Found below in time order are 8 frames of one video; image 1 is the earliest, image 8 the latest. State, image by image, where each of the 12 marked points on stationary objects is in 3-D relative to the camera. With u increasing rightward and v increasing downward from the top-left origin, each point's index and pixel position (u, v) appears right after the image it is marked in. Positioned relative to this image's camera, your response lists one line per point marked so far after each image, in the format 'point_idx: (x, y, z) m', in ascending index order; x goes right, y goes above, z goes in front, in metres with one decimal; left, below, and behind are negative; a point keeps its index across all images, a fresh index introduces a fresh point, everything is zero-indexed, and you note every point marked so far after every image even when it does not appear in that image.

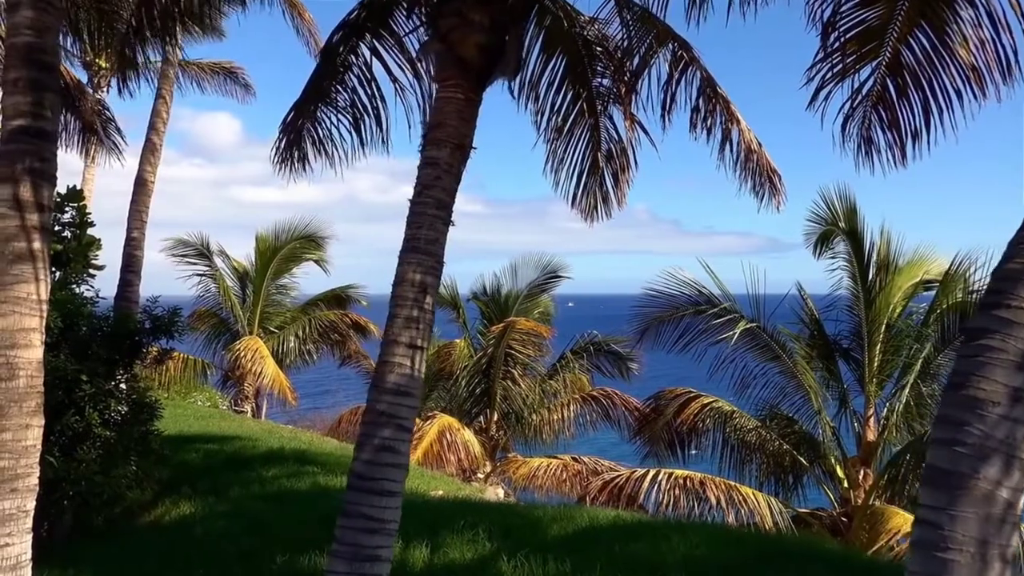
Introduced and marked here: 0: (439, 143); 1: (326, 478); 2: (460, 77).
0: (-0.4, +0.7, +4.3) m
1: (-1.8, -1.9, +8.6) m
2: (-0.3, +1.0, +4.3) m
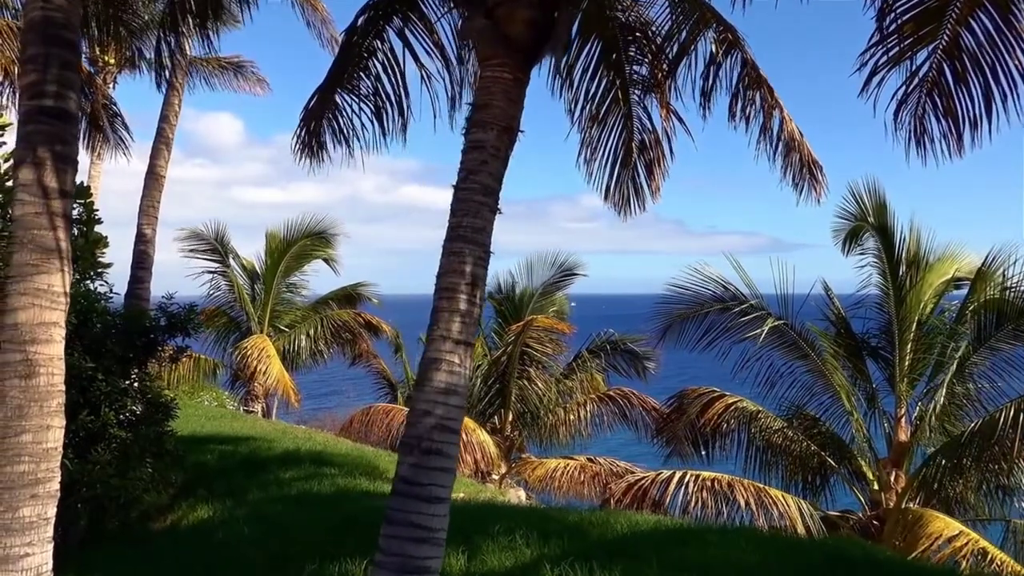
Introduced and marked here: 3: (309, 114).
0: (-0.1, +0.7, +4.0) m
1: (-1.6, -1.8, +8.3) m
2: (0.0, +1.1, +4.0) m
3: (-1.4, +1.3, +7.2) m
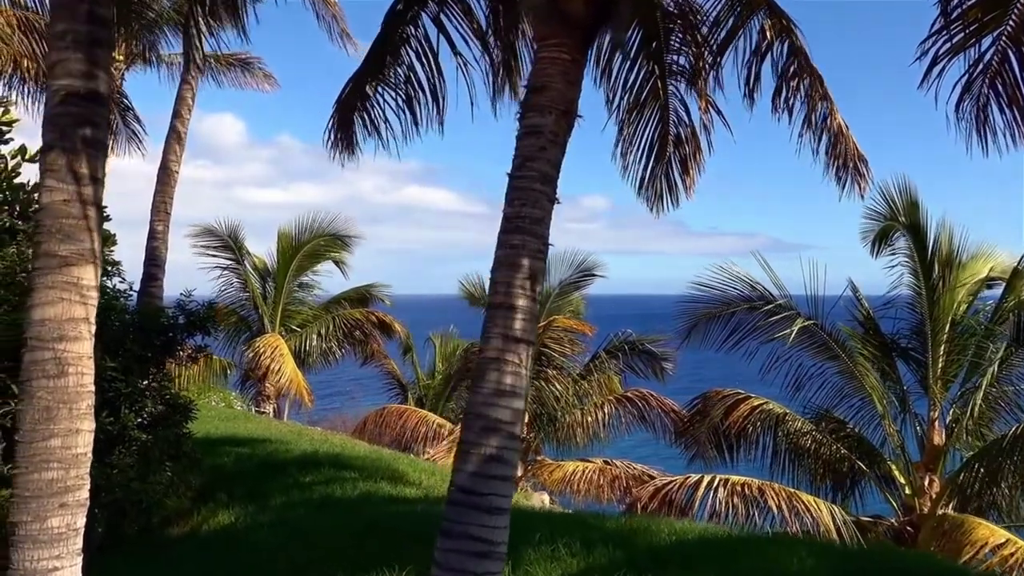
0: (+0.1, +0.8, +3.7) m
1: (-1.3, -1.8, +8.1) m
2: (+0.2, +1.1, +3.8) m
3: (-1.1, +1.4, +6.9) m
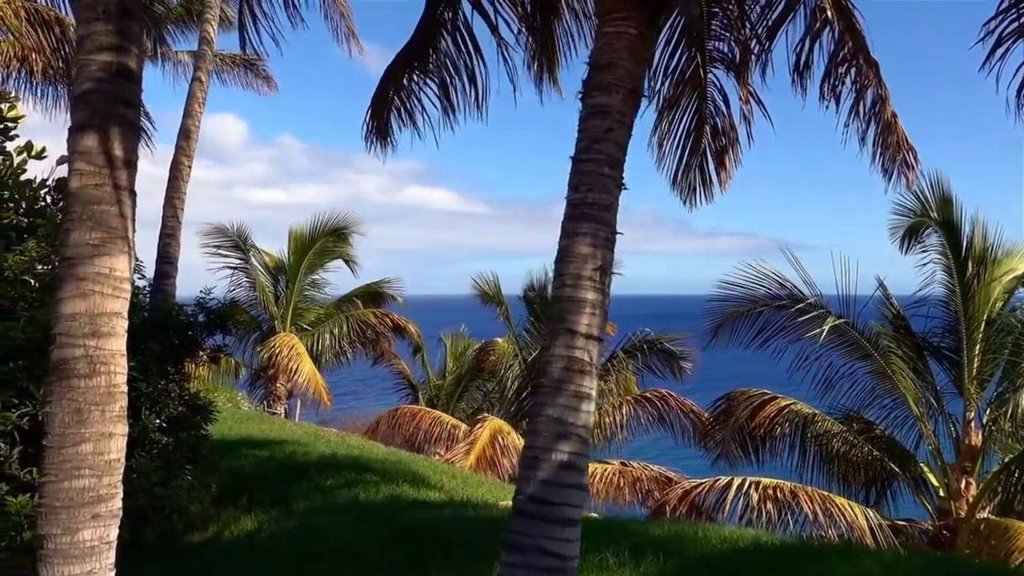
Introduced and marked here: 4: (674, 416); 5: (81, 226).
0: (+0.4, +0.8, +3.5) m
1: (-1.1, -1.8, +7.8) m
2: (+0.5, +1.1, +3.5) m
3: (-0.9, +1.4, +6.6) m
4: (+2.5, -2.0, +13.7) m
5: (-1.6, +0.2, +3.2) m
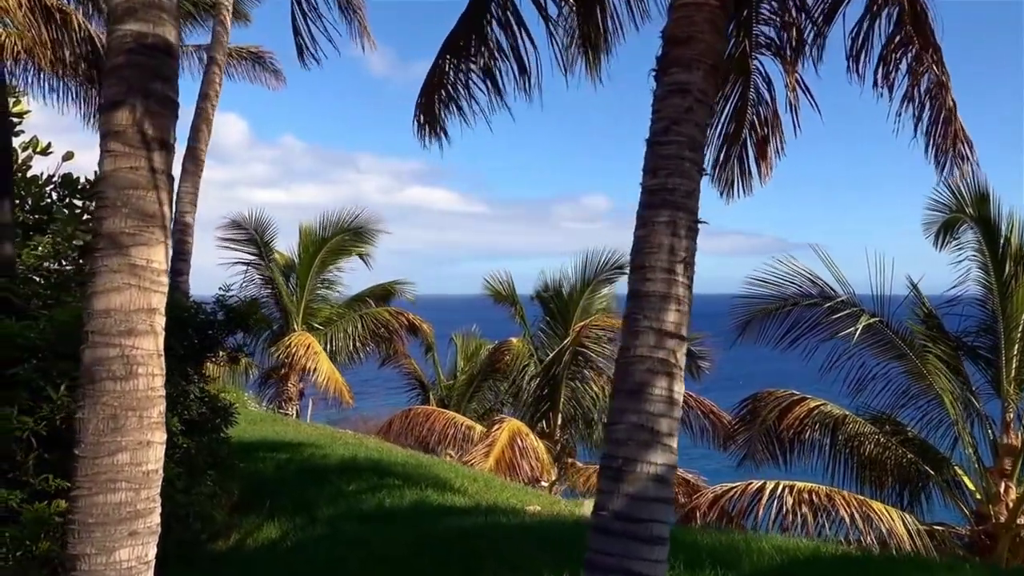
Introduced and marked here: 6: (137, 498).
0: (+0.6, +0.8, +3.2) m
1: (-0.8, -1.8, +7.5) m
2: (+0.7, +1.2, +3.2) m
3: (-0.6, +1.4, +6.4) m
4: (+2.8, -2.0, +13.4) m
5: (-1.3, +0.3, +2.9) m
6: (-1.3, -0.7, +2.9) m
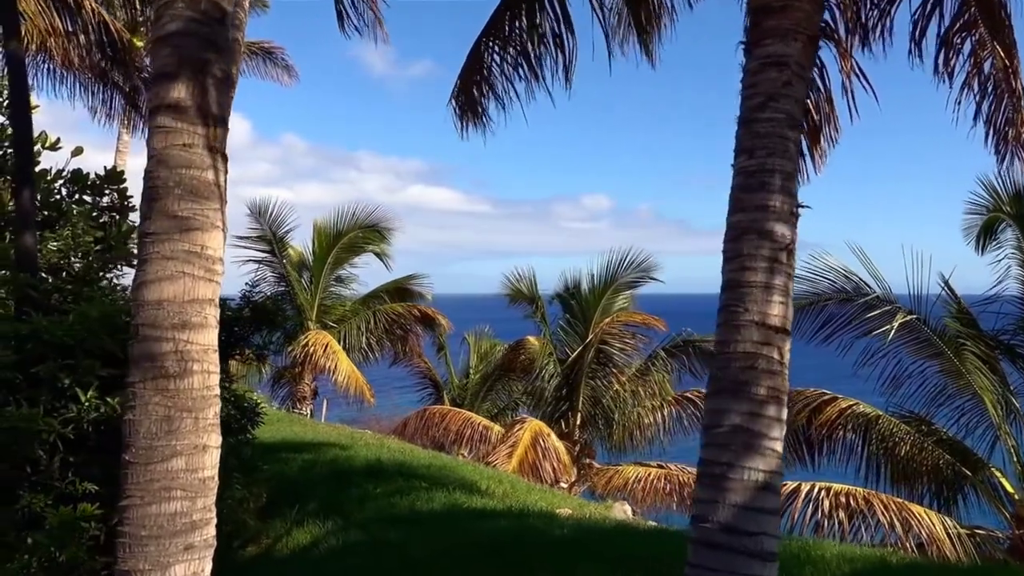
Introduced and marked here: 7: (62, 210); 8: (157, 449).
0: (+0.9, +0.9, +2.9) m
1: (-0.6, -1.7, +7.3) m
2: (+1.0, +1.2, +3.0) m
3: (-0.3, +1.4, +6.1) m
4: (+3.1, -1.9, +13.1) m
5: (-1.1, +0.3, +2.7) m
6: (-1.0, -0.7, +2.7) m
7: (-3.6, +0.6, +6.9) m
8: (-1.1, -0.5, +2.6) m
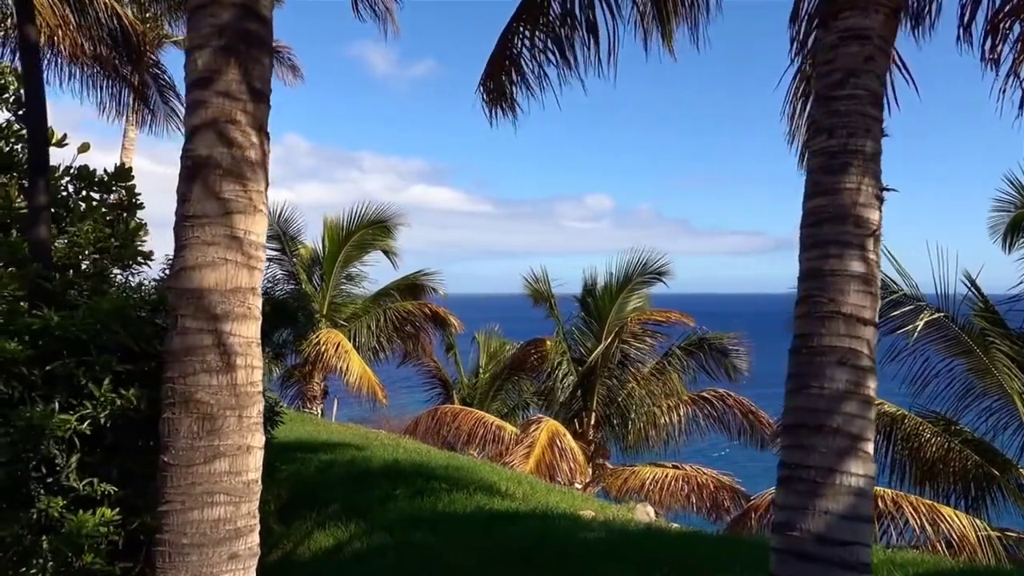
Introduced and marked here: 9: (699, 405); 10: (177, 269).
0: (+1.1, +0.9, +2.7) m
1: (-0.4, -1.7, +7.1) m
2: (+1.2, +1.2, +2.8) m
3: (-0.2, +1.5, +5.9) m
4: (+3.3, -1.9, +12.9) m
5: (-0.9, +0.3, +2.5) m
6: (-0.8, -0.6, +2.5) m
7: (-3.4, +0.6, +6.7) m
8: (-0.9, -0.5, +2.4) m
9: (+2.8, -1.8, +13.3) m
10: (-1.0, +0.1, +2.6) m
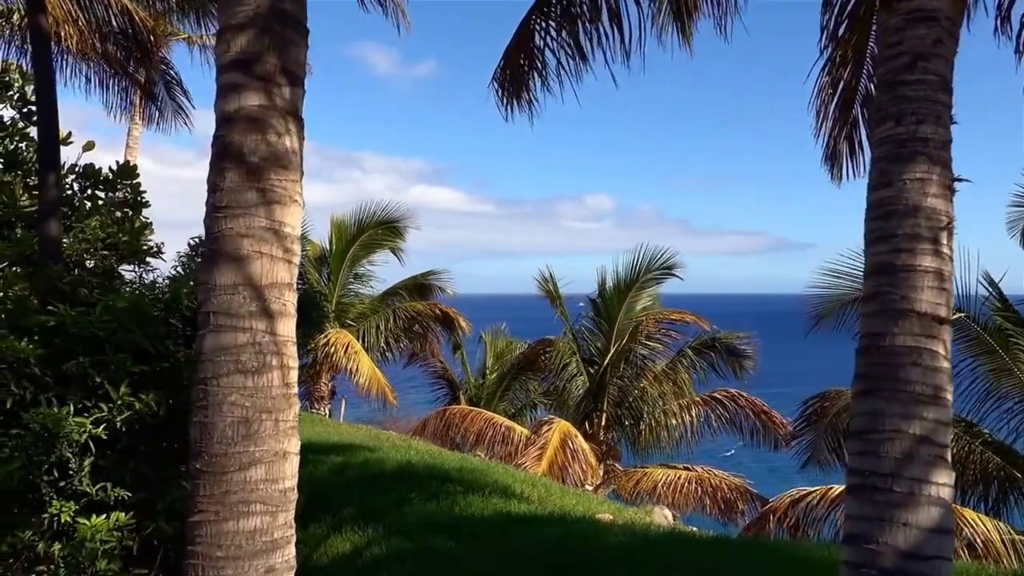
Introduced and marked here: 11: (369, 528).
0: (+1.2, +0.9, +2.6) m
1: (-0.2, -1.7, +6.9) m
2: (+1.3, +1.2, +2.6) m
3: (0.0, +1.5, +5.8) m
4: (+3.4, -1.9, +12.7) m
5: (-0.7, +0.3, +2.3) m
6: (-0.7, -0.6, +2.4) m
7: (-3.3, +0.6, +6.6) m
8: (-0.8, -0.4, +2.3) m
9: (+3.0, -1.8, +13.1) m
10: (-0.9, +0.1, +2.5) m
11: (-1.2, -1.8, +6.4) m
